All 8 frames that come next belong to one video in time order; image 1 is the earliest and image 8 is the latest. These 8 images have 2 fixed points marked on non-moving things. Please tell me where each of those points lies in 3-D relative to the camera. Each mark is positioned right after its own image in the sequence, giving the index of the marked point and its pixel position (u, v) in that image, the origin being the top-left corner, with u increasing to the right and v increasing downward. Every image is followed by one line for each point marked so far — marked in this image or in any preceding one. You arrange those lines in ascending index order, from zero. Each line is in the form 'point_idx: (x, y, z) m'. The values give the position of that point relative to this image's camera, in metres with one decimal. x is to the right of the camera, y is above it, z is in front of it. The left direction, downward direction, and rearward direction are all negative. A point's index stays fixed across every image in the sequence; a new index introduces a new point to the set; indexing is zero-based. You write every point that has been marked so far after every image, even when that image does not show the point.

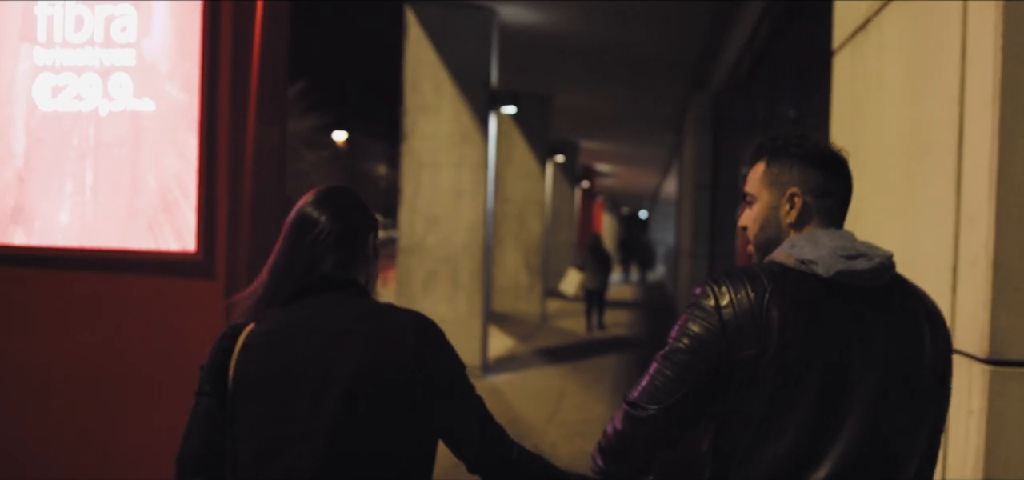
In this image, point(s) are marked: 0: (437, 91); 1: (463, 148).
0: (-0.8, +1.6, +9.6) m
1: (-0.5, +1.0, +9.8) m
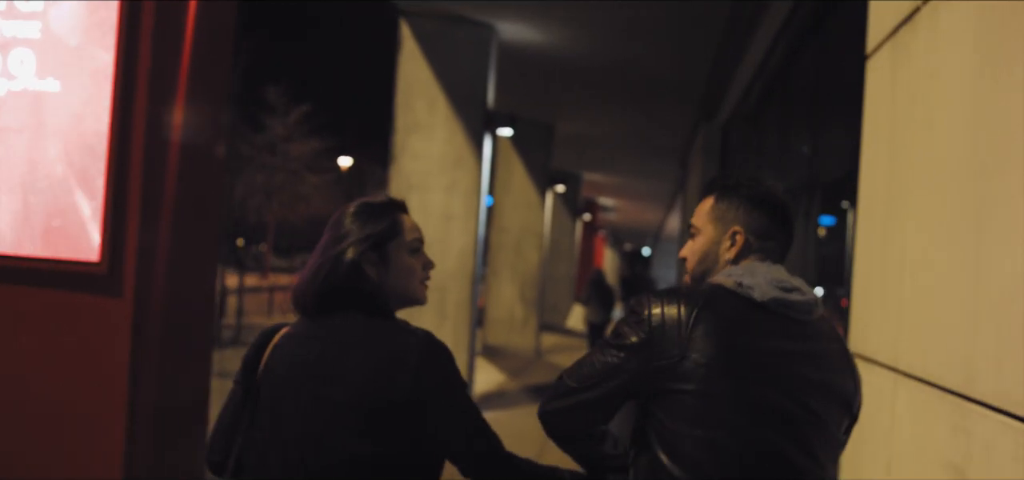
0: (-0.8, +1.3, +9.1) m
1: (-0.6, +0.7, +9.3) m
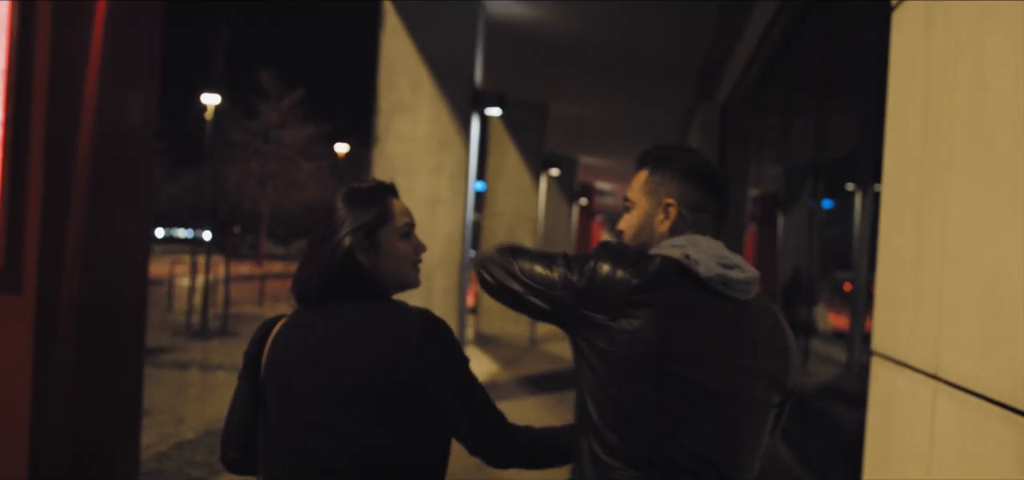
0: (-0.9, +1.5, +8.7) m
1: (-0.7, +0.9, +8.8) m
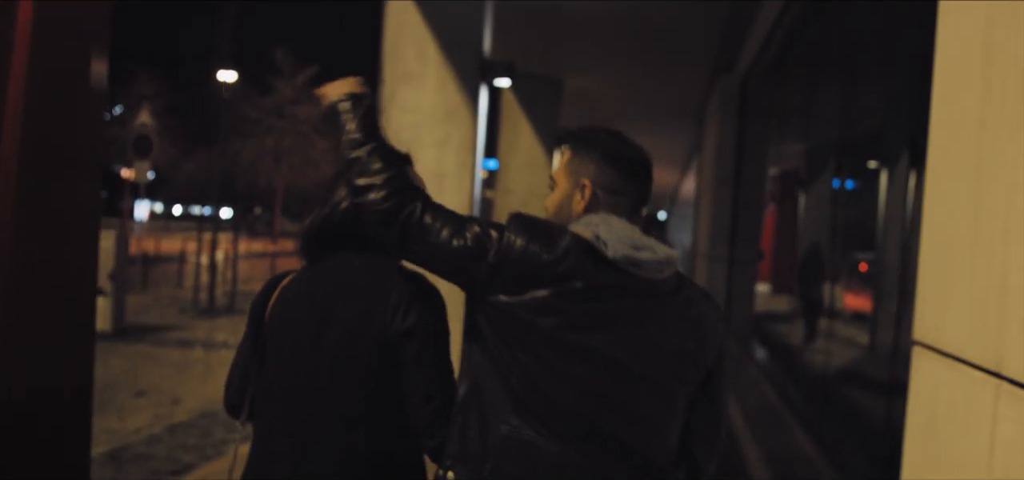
0: (-0.9, +1.7, +8.3) m
1: (-0.6, +1.1, +8.5) m
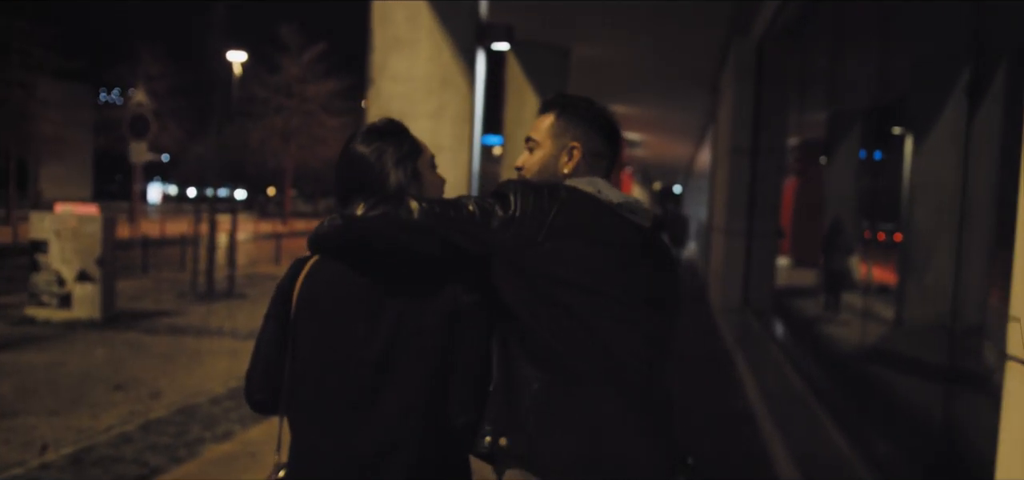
0: (-0.9, +1.9, +7.7) m
1: (-0.6, +1.3, +7.9) m
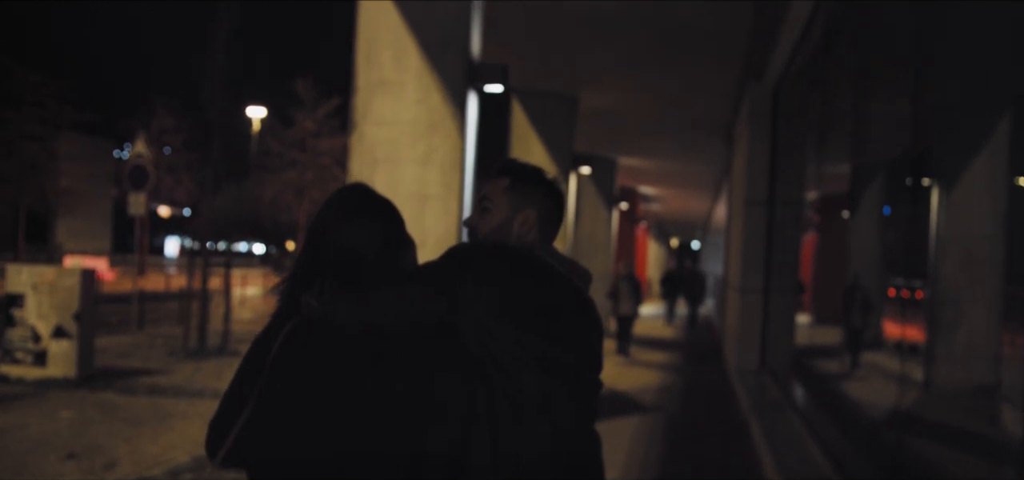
0: (-0.9, +1.4, +7.2) m
1: (-0.7, +0.8, +7.3) m
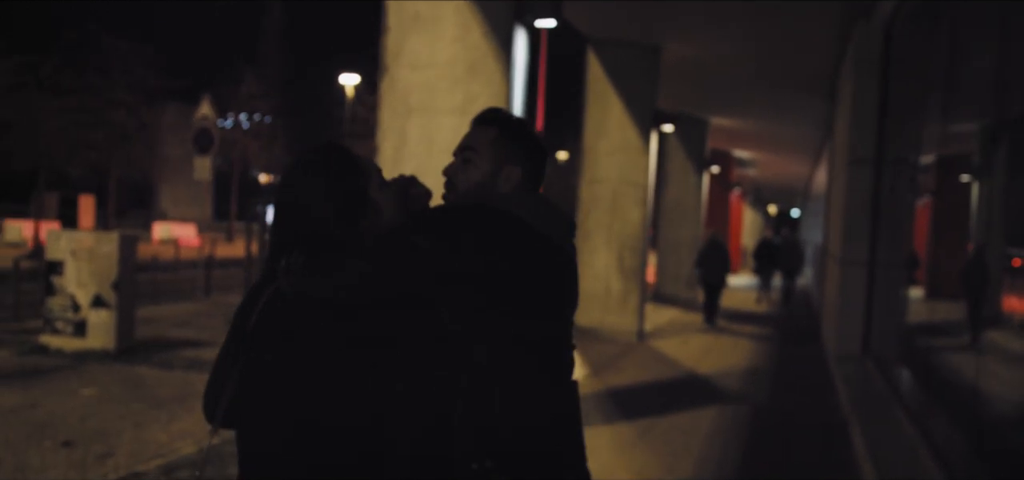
0: (-0.5, +1.7, +6.1) m
1: (-0.3, +1.1, +6.3) m
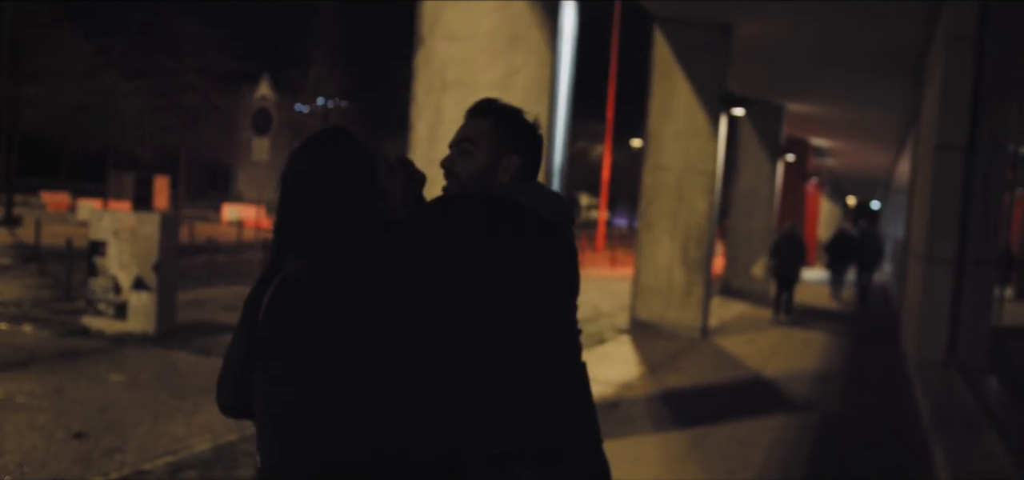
0: (-0.3, +1.8, +5.6) m
1: (0.0, +1.2, +5.7) m
